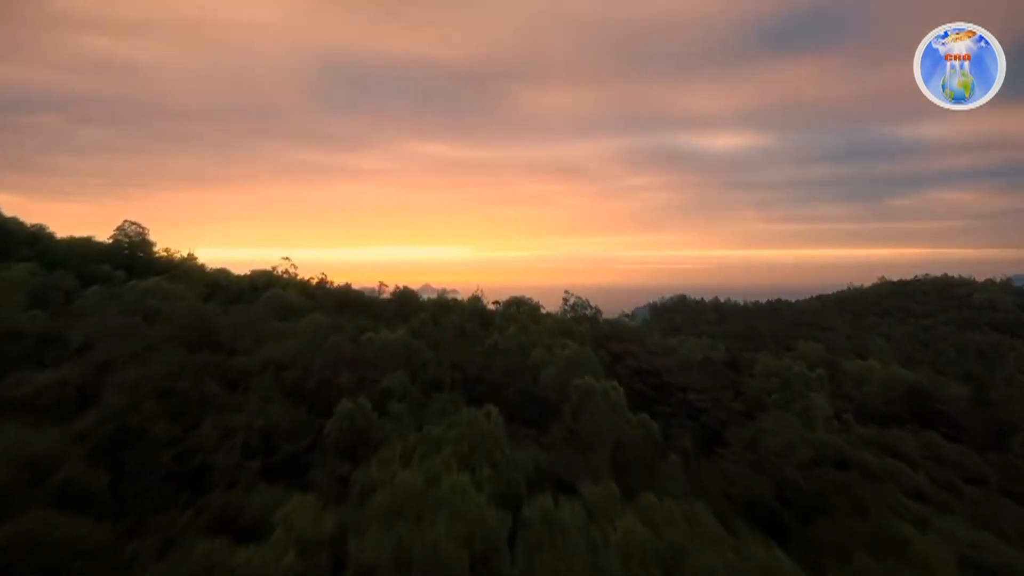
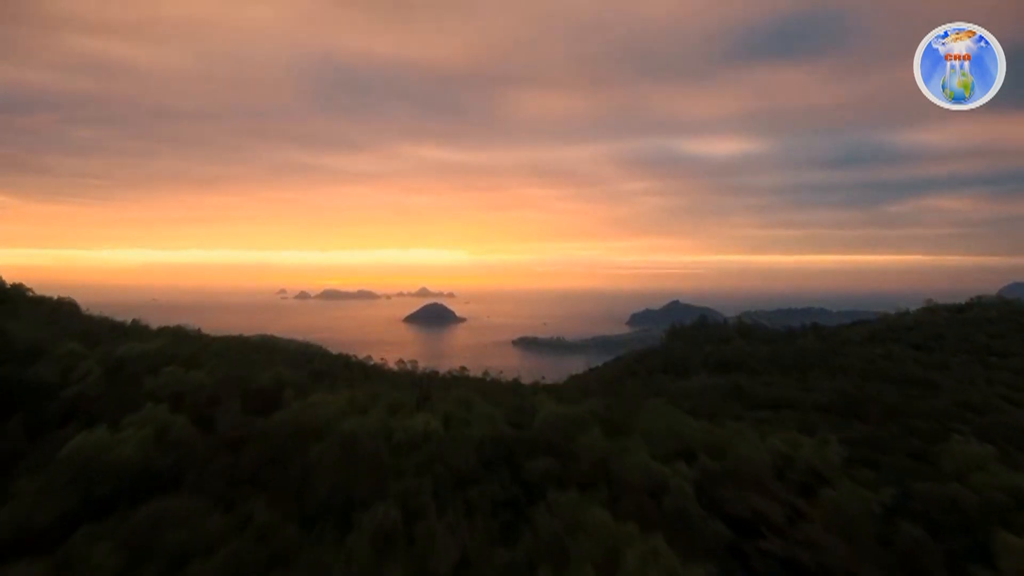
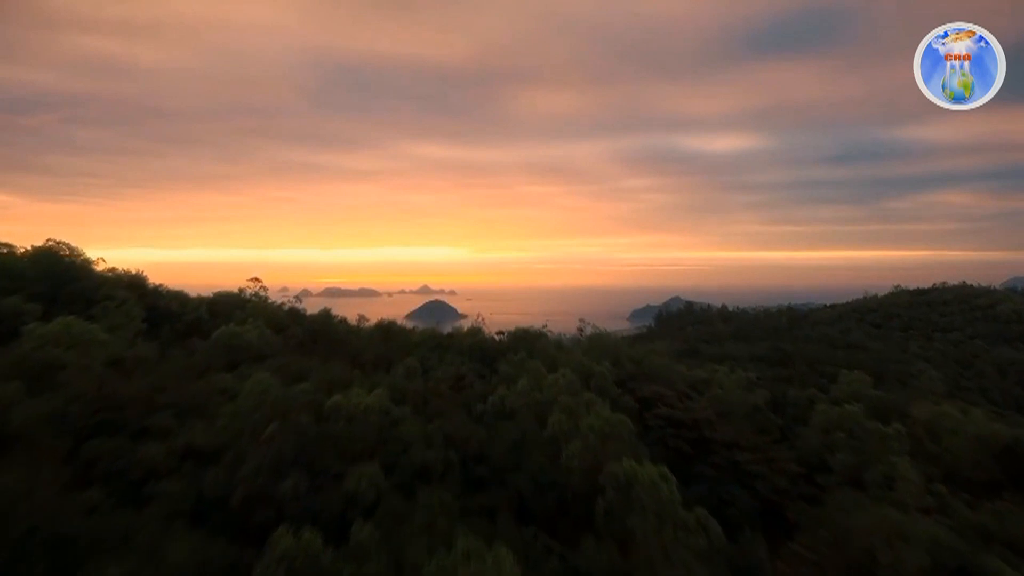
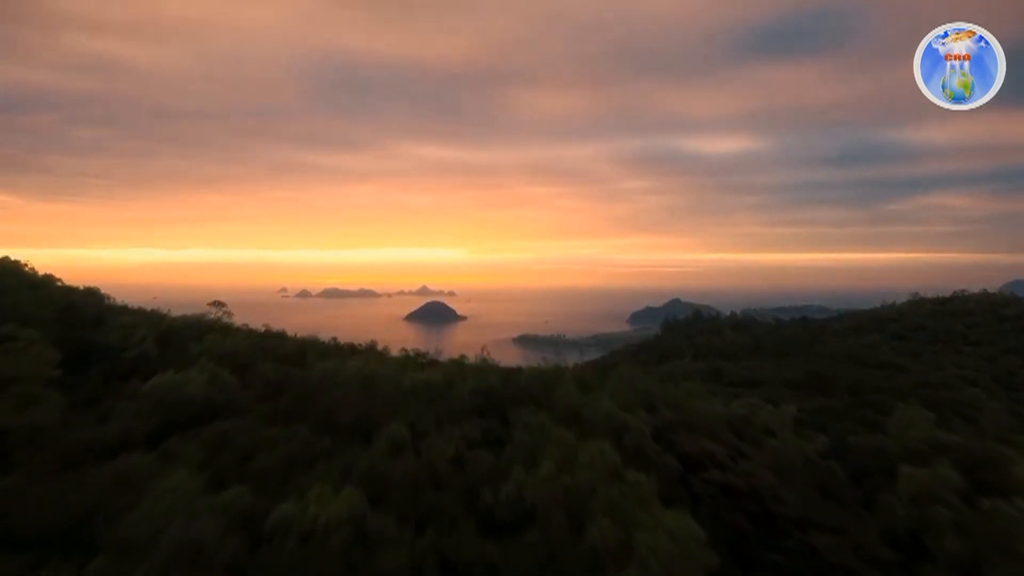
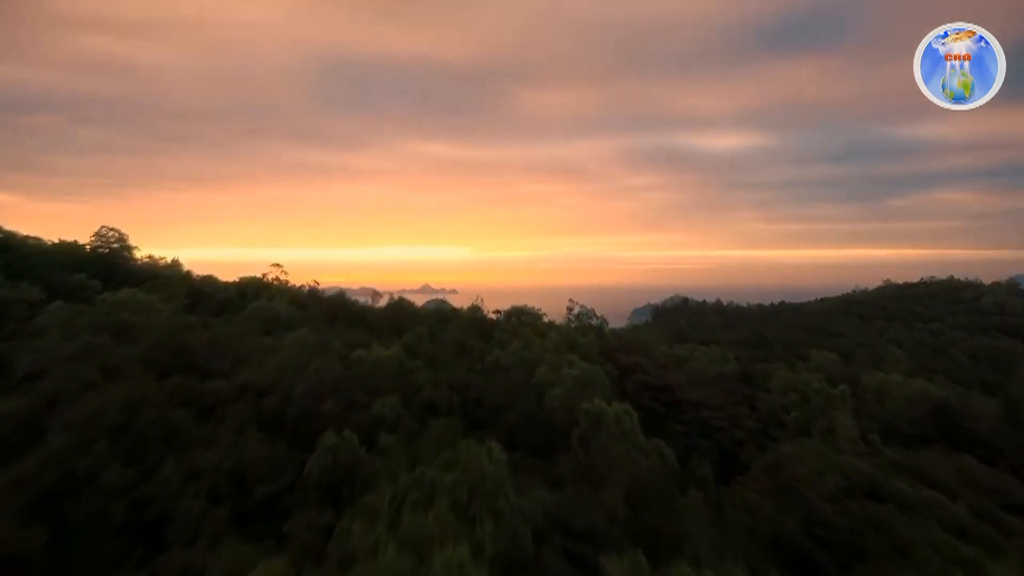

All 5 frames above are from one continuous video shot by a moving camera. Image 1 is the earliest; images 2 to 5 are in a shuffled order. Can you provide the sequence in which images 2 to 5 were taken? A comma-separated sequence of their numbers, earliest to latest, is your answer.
5, 3, 4, 2
